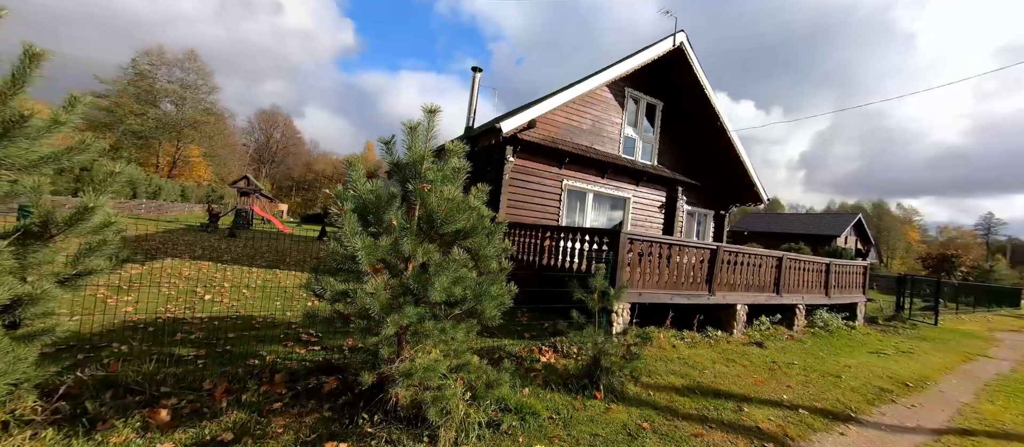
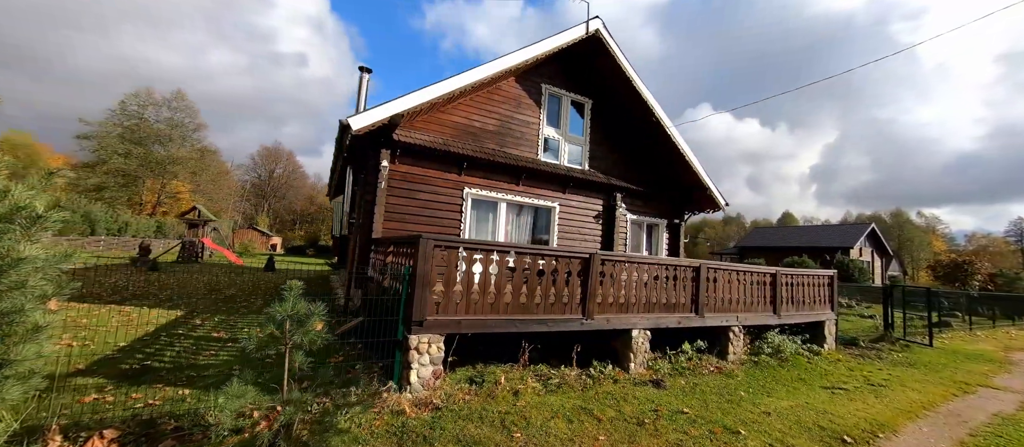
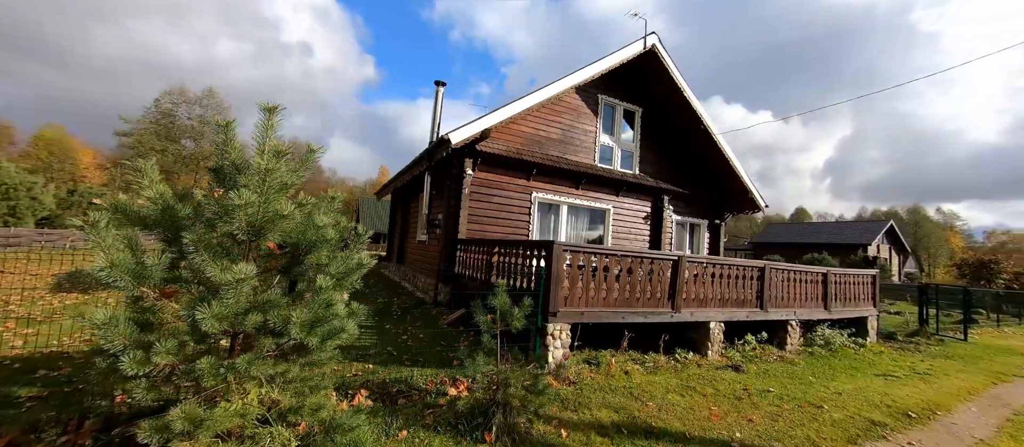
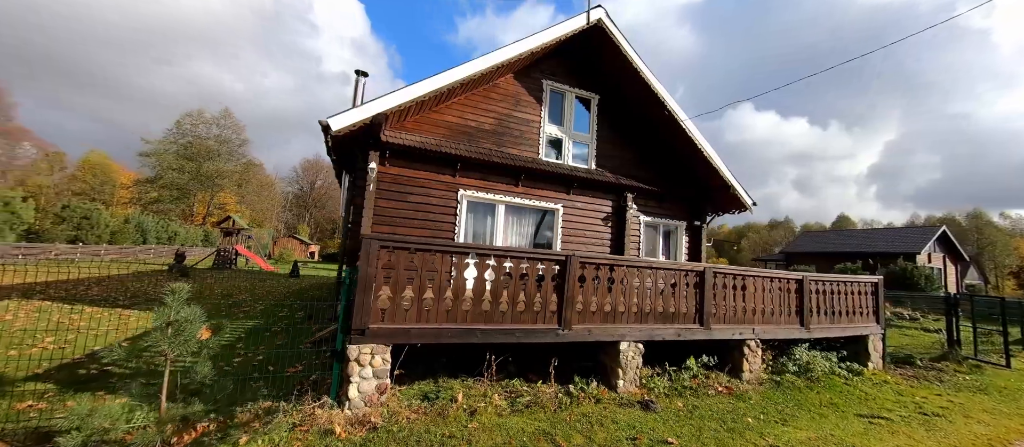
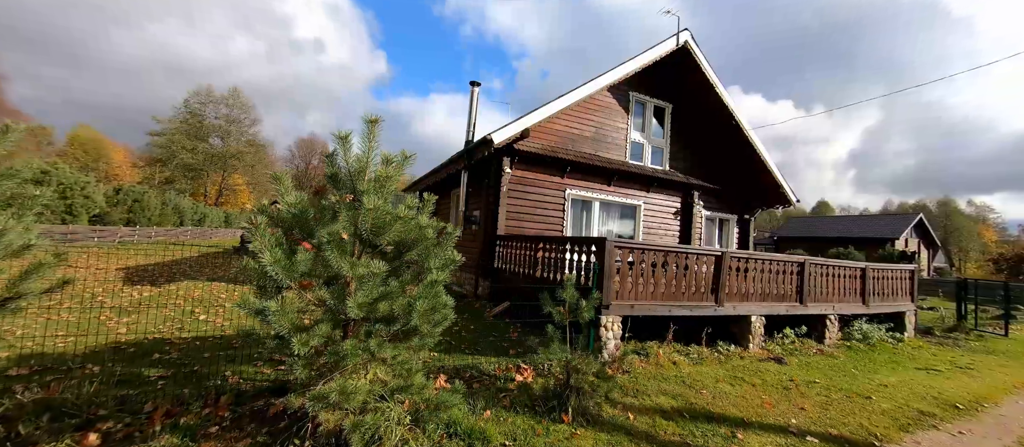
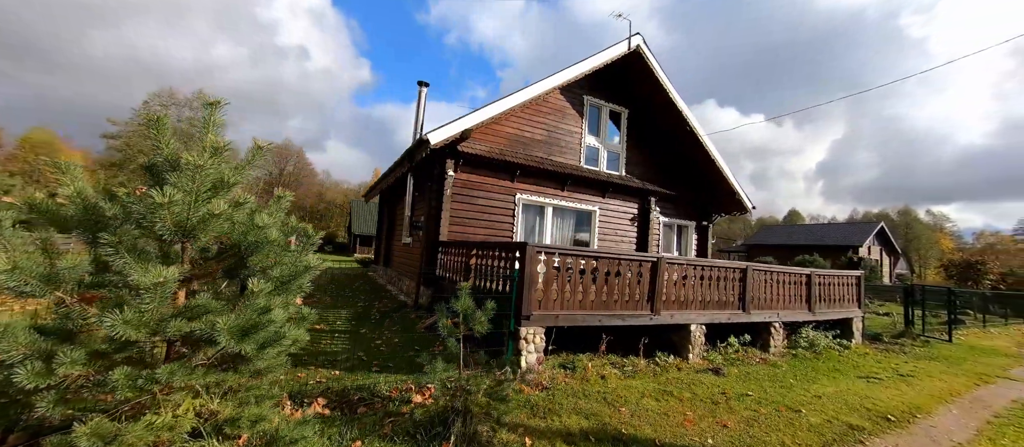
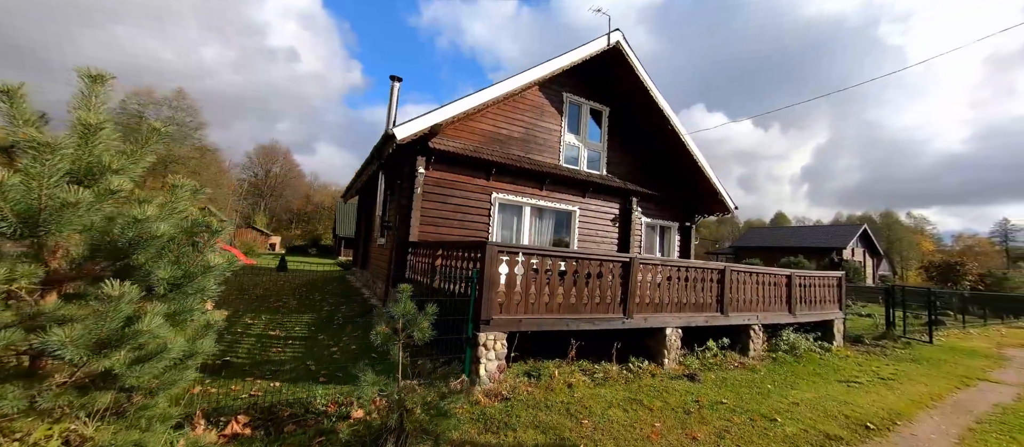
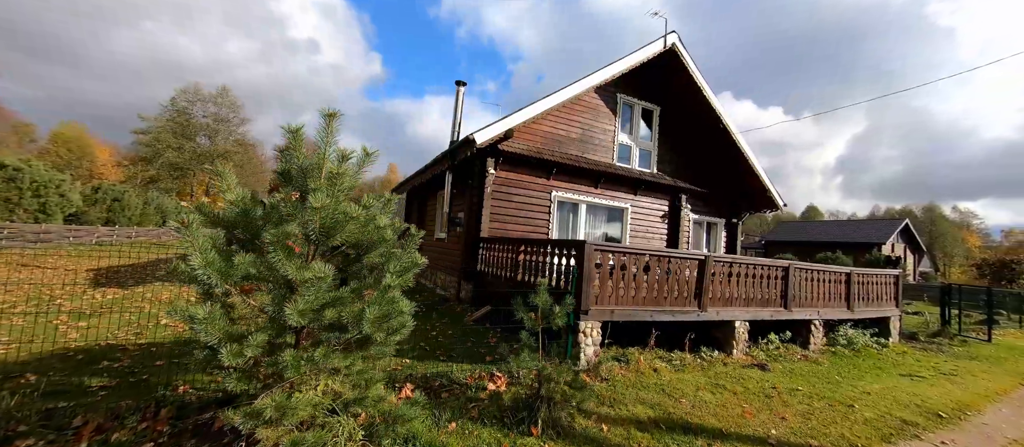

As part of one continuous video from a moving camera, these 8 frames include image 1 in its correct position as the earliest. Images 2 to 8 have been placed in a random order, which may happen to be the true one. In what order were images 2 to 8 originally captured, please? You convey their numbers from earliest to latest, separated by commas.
5, 8, 3, 6, 7, 2, 4
